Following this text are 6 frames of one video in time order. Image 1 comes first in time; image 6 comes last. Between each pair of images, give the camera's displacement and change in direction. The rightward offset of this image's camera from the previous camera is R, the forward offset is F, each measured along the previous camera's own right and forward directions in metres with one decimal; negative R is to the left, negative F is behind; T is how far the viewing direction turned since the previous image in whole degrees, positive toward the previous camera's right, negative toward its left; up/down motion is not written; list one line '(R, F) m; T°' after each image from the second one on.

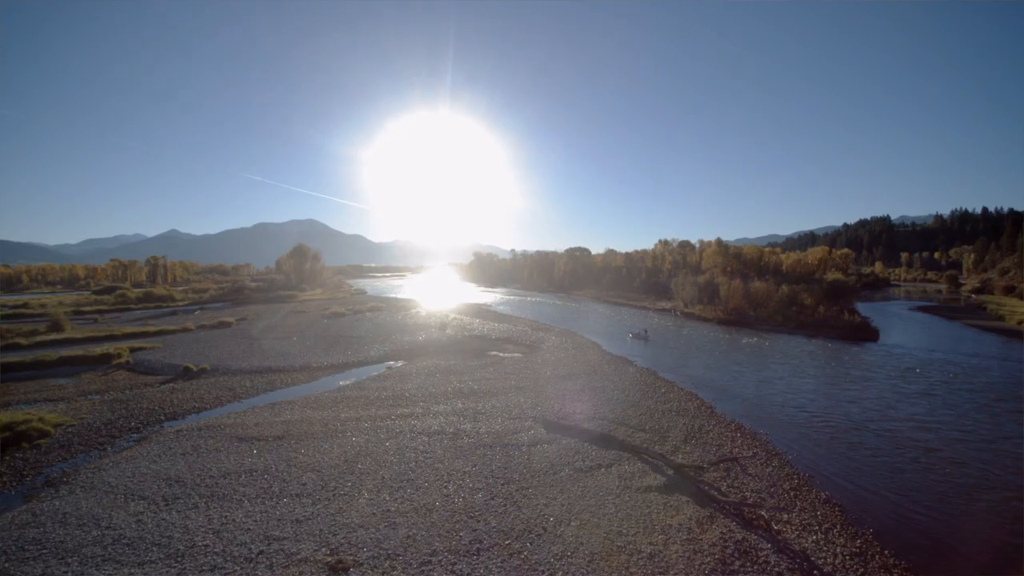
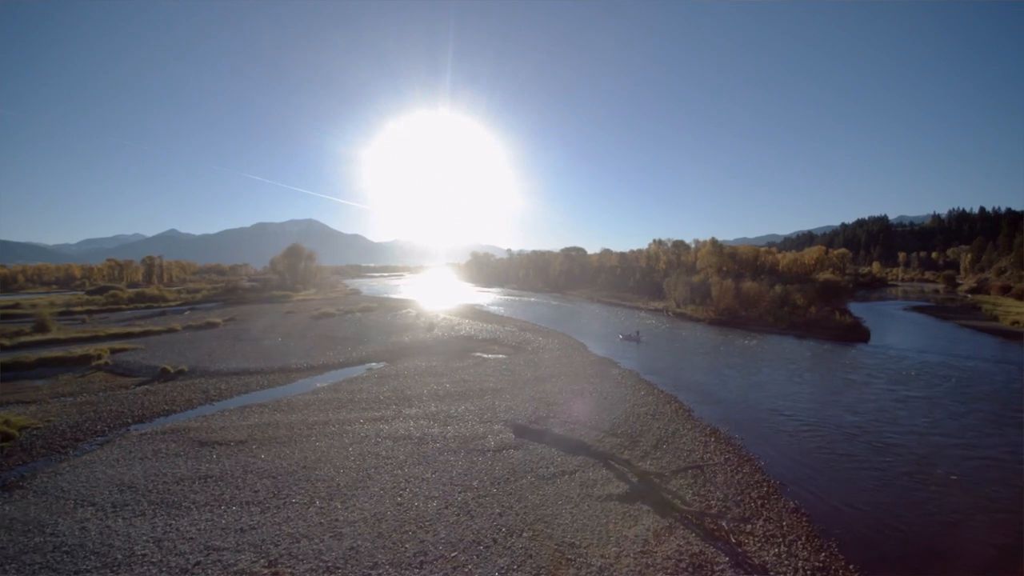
(+0.7, +0.3) m; 0°
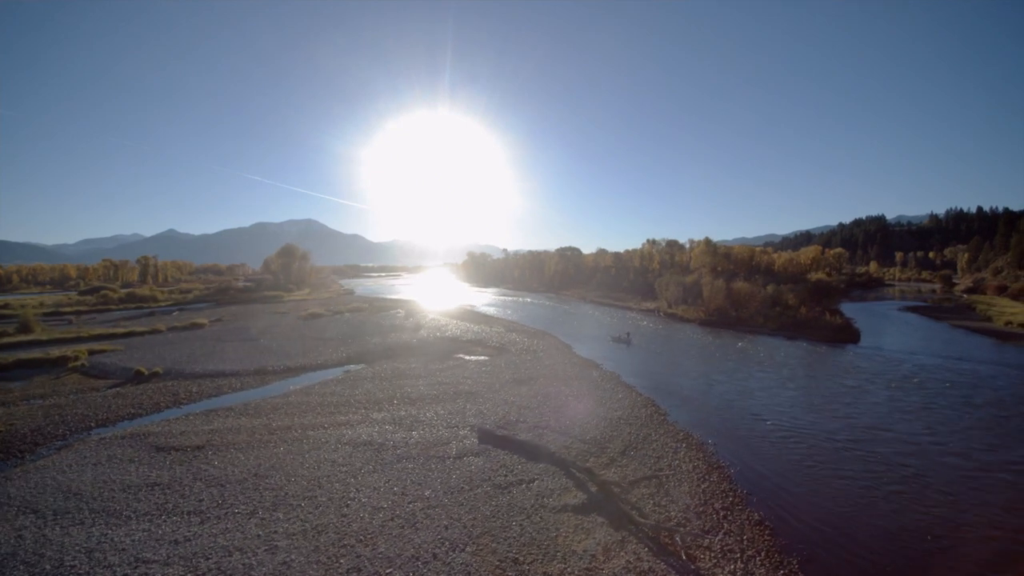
(+0.8, +0.4) m; 0°
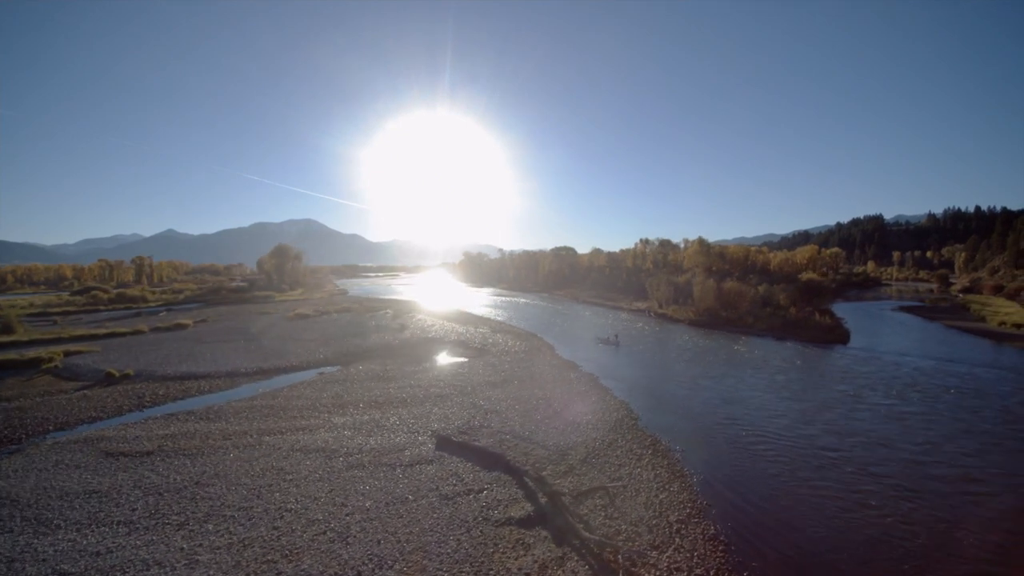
(+0.9, +0.4) m; 0°
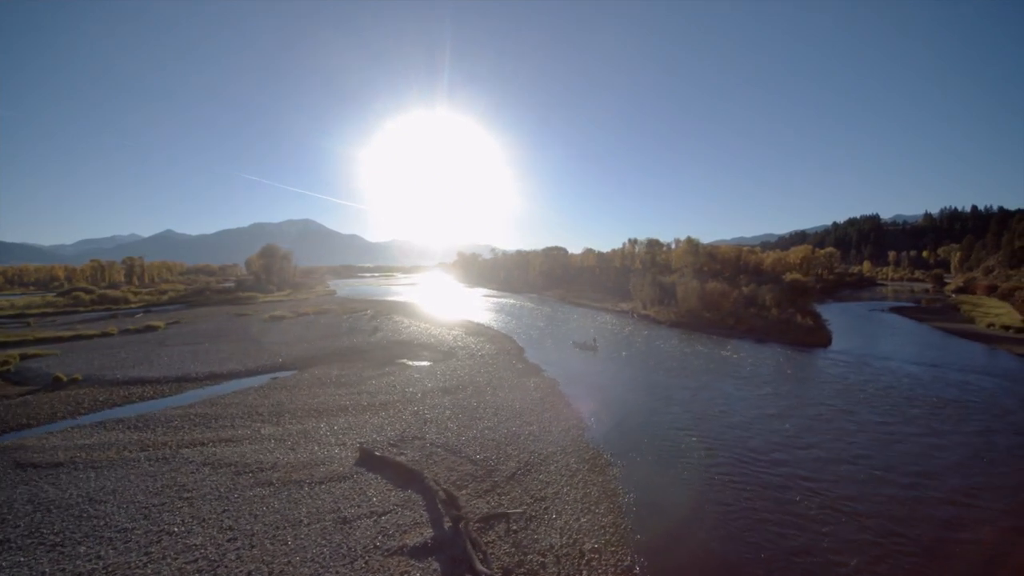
(+1.4, +0.7) m; 0°
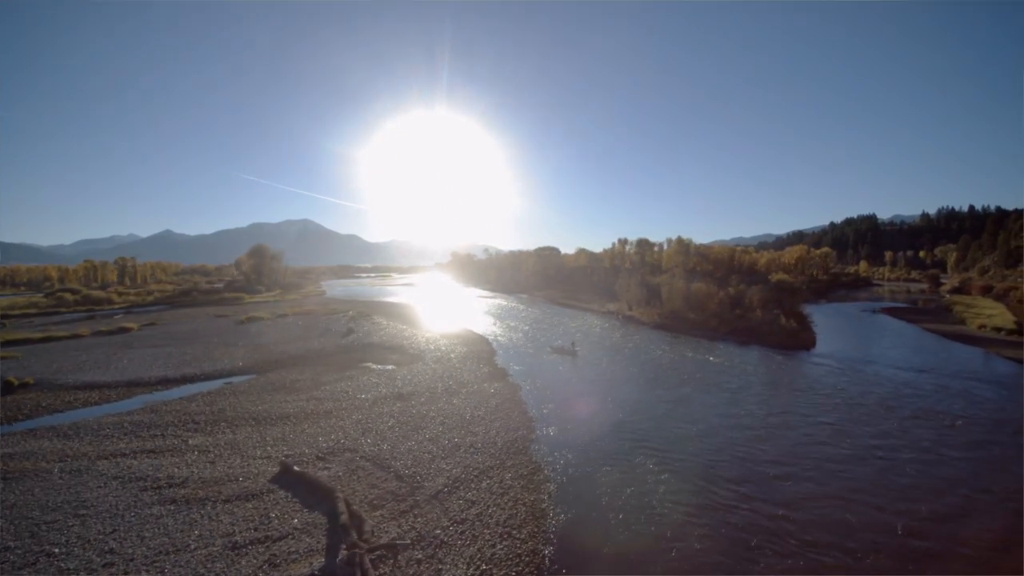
(+1.2, +0.7) m; 0°
